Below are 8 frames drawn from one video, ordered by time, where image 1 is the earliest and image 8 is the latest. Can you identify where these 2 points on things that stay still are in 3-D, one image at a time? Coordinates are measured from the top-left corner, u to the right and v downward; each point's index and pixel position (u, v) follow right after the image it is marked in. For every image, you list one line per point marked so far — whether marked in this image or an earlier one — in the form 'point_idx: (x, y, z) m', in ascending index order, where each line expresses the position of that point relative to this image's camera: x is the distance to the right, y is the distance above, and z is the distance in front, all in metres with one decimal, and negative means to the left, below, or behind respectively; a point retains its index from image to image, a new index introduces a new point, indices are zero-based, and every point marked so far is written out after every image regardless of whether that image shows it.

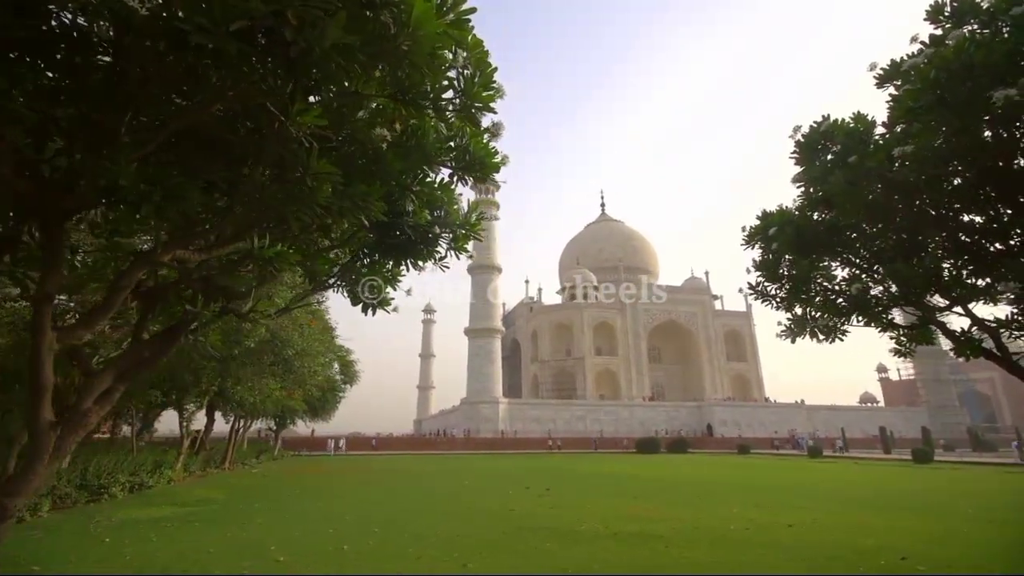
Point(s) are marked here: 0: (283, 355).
0: (-4.4, -1.3, +11.4) m
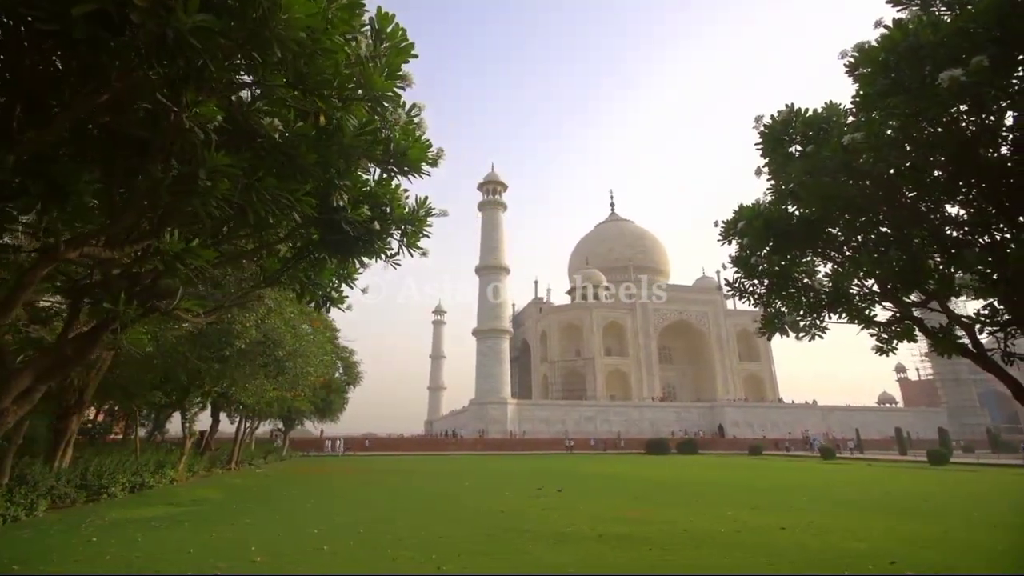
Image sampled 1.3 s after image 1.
0: (-4.5, -1.3, +11.4) m
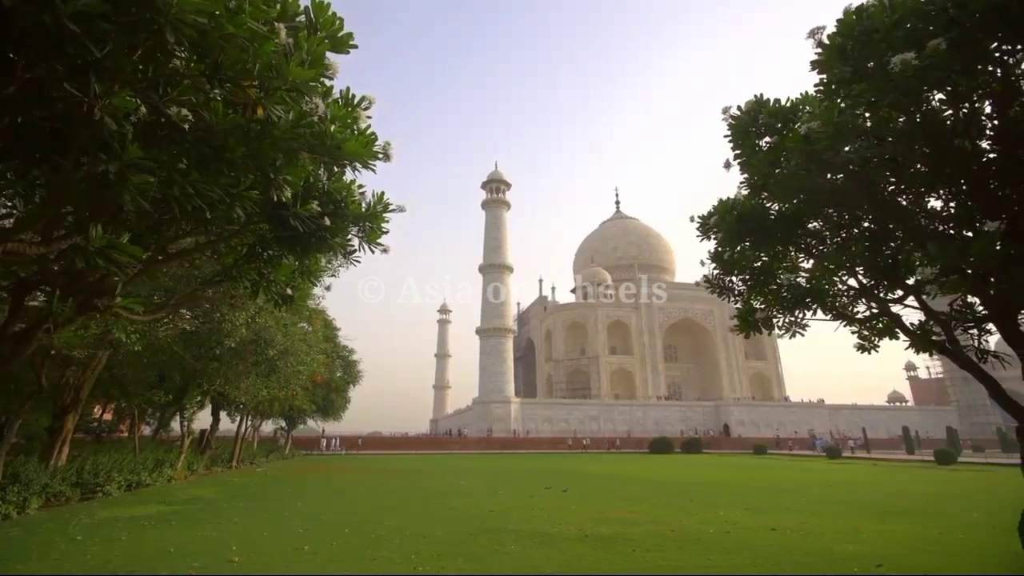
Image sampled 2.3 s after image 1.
0: (-4.6, -1.2, +11.4) m
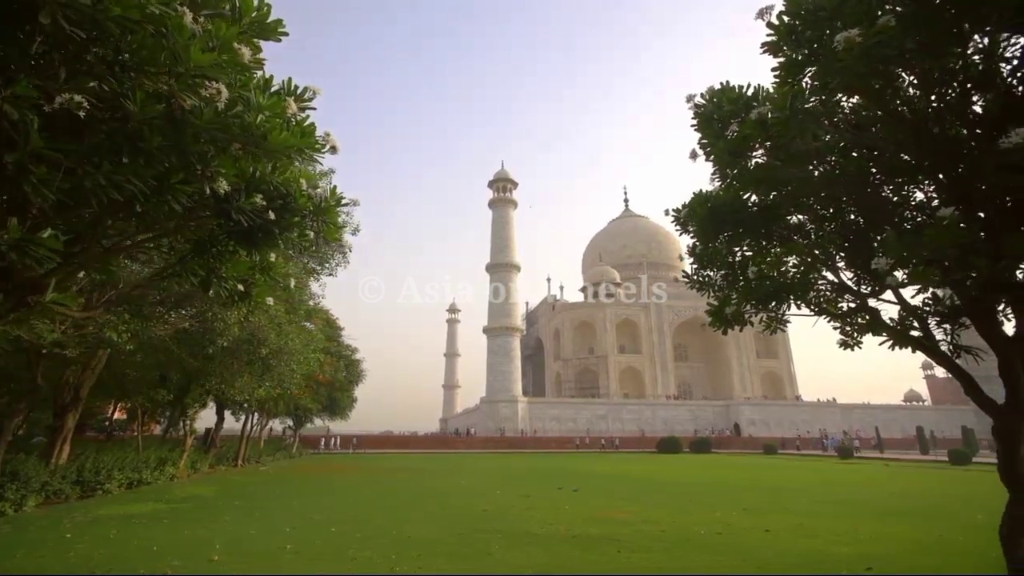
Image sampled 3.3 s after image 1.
0: (-4.7, -1.2, +11.4) m
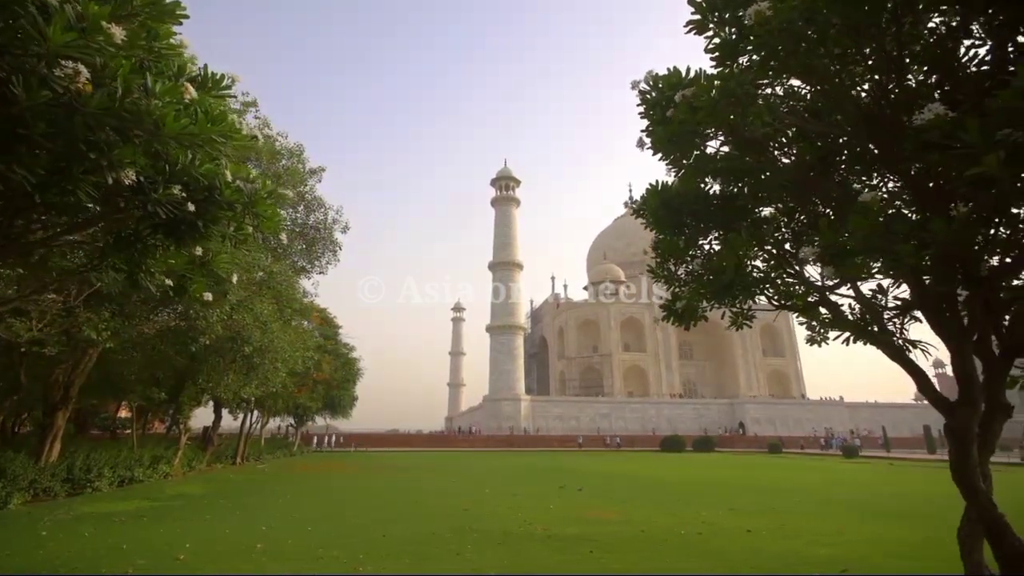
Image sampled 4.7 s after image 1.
0: (-4.9, -1.2, +11.4) m
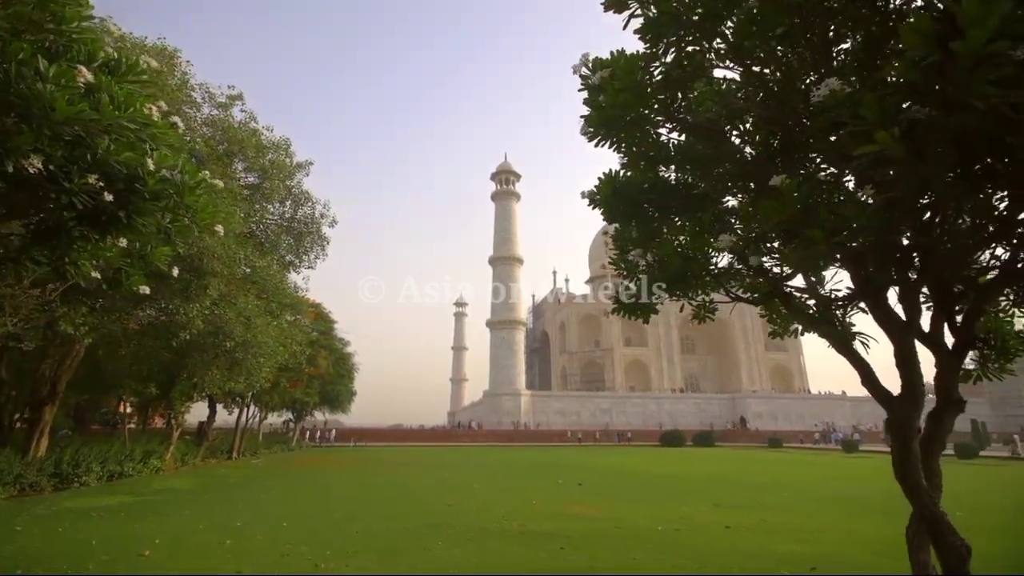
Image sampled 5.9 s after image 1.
0: (-5.2, -1.1, +11.3) m
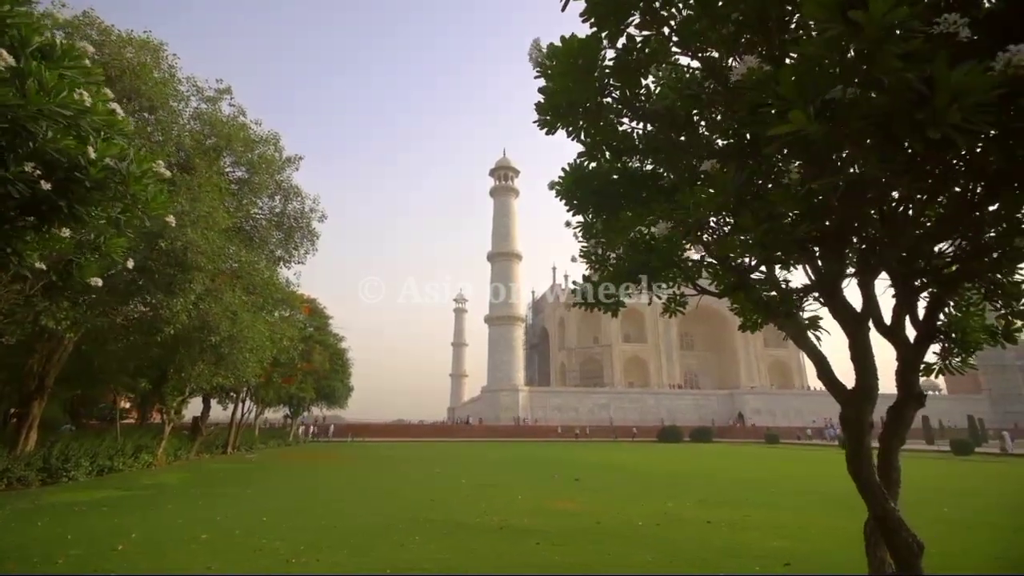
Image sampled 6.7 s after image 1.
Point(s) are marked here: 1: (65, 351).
0: (-5.4, -1.0, +11.3) m
1: (-8.6, -1.2, +11.7) m
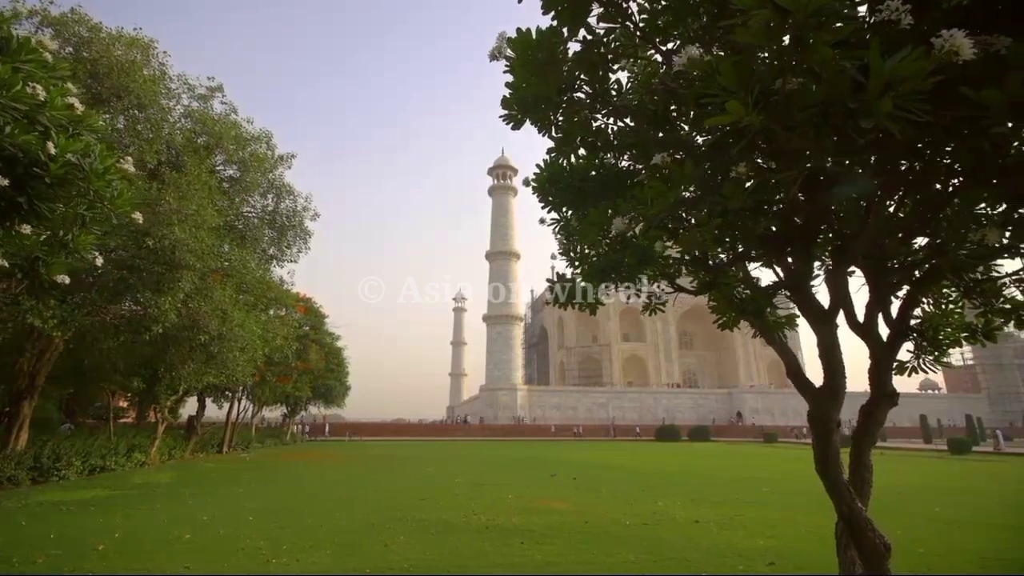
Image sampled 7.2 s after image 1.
0: (-5.6, -1.0, +11.3) m
1: (-8.7, -1.2, +11.7) m
